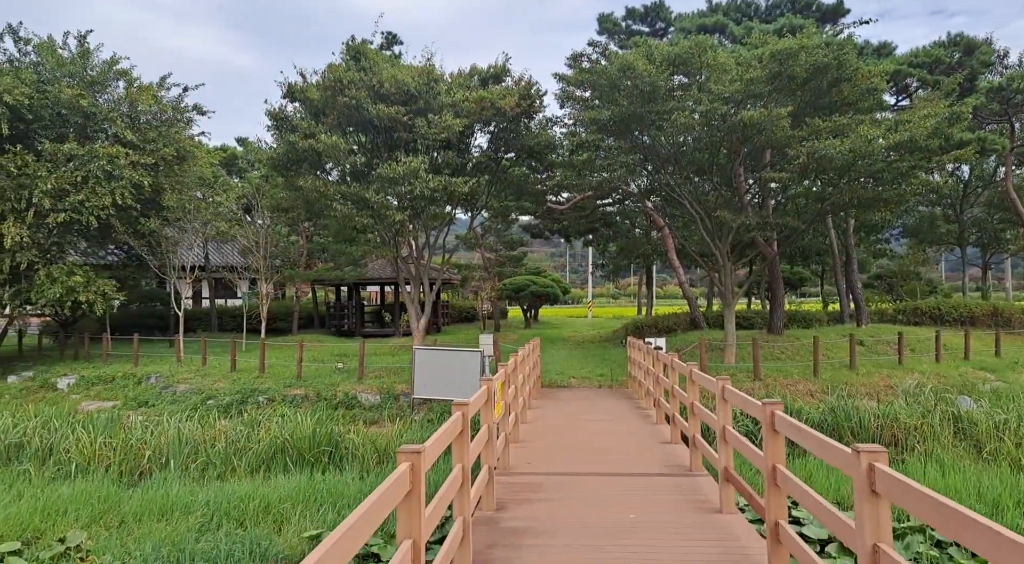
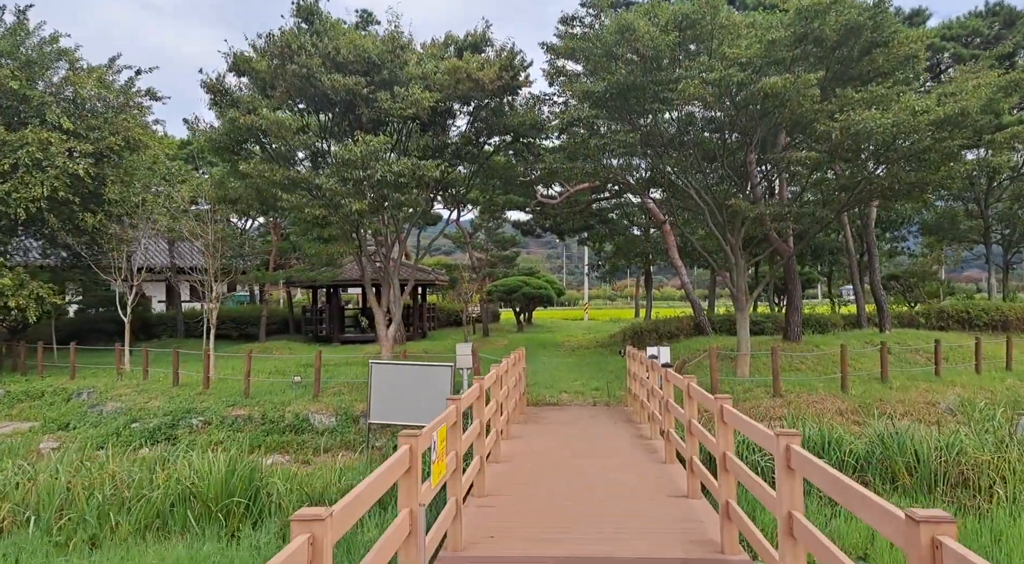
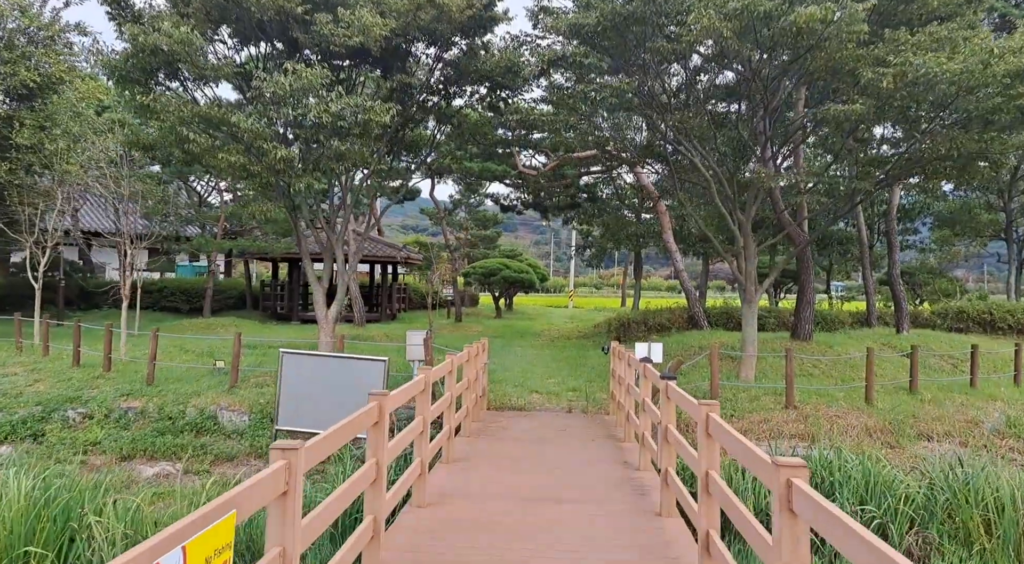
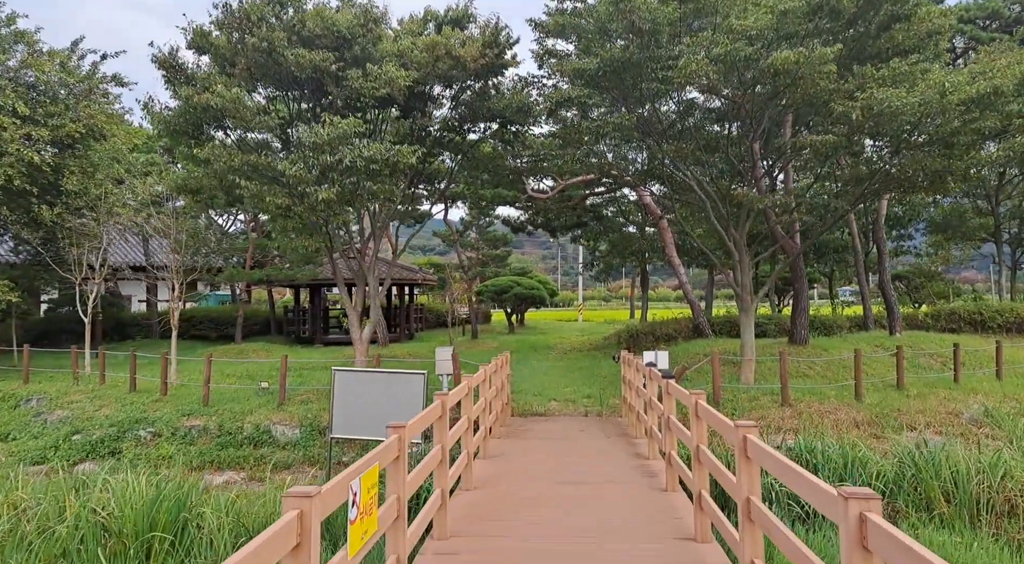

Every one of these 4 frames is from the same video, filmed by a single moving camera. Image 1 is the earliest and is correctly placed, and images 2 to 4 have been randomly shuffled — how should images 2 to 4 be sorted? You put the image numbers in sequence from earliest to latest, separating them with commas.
2, 4, 3
